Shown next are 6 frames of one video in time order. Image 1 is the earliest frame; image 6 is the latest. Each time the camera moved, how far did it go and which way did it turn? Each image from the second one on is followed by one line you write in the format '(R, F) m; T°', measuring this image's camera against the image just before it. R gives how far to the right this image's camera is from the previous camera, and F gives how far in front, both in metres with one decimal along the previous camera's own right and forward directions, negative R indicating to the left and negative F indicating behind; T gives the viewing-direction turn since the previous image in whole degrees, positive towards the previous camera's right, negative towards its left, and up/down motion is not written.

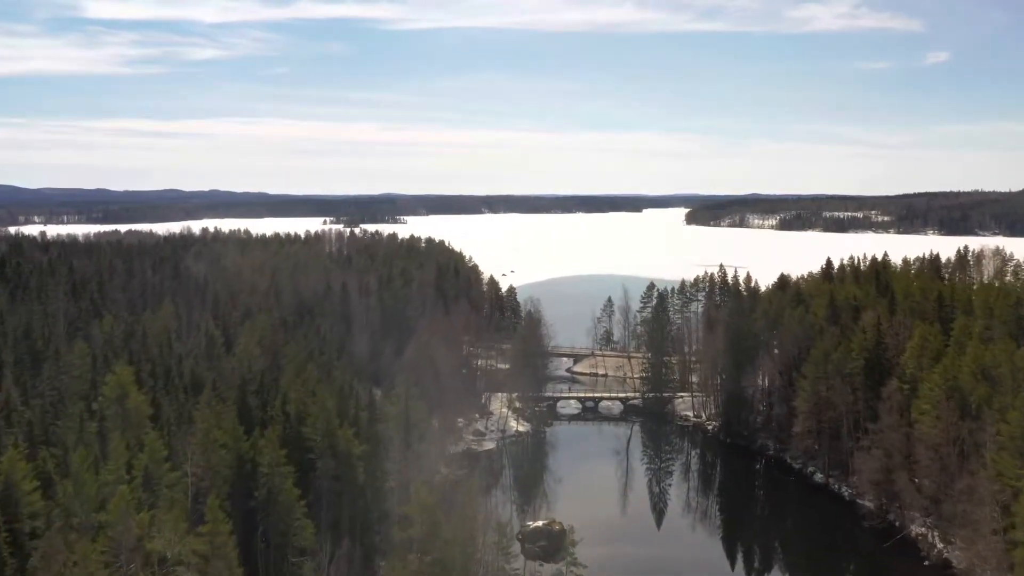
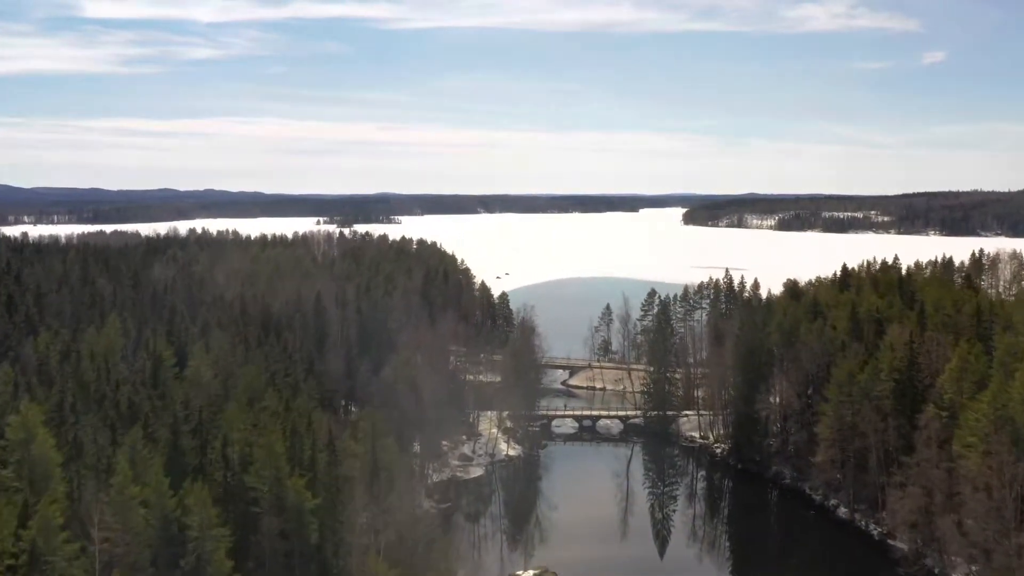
(+0.2, +3.9) m; 0°
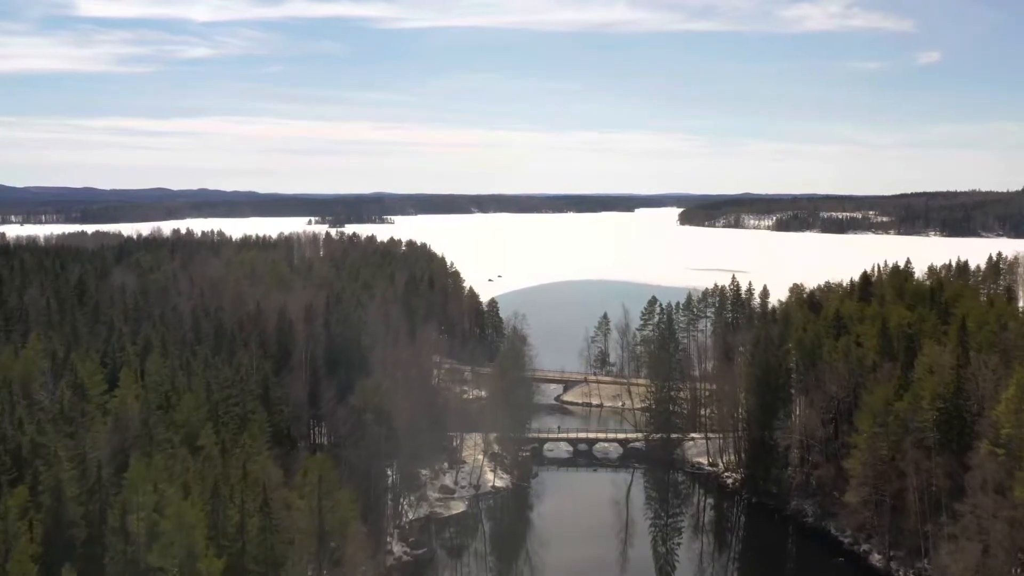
(+0.3, +4.3) m; 0°
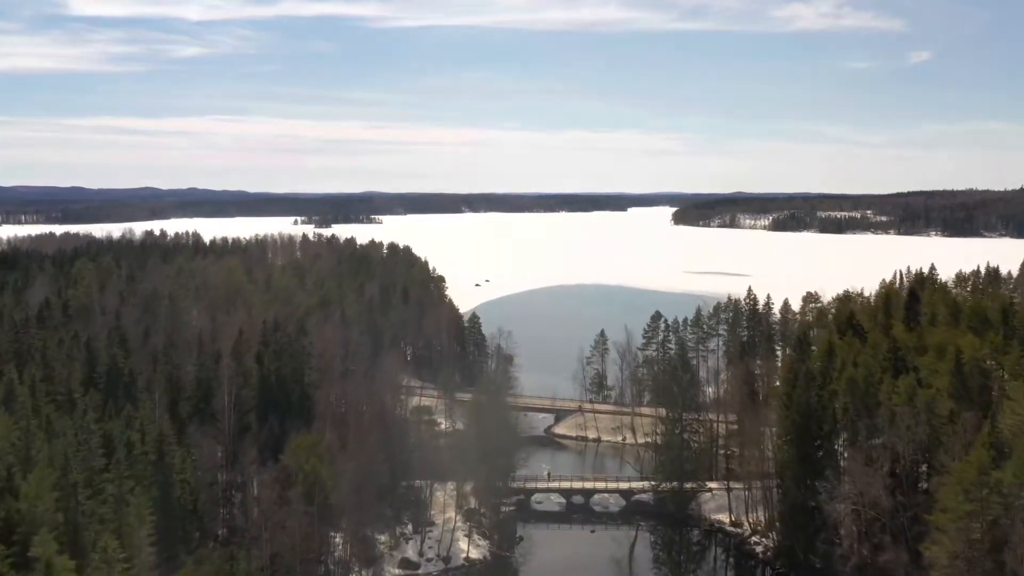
(+0.3, +7.1) m; 0°
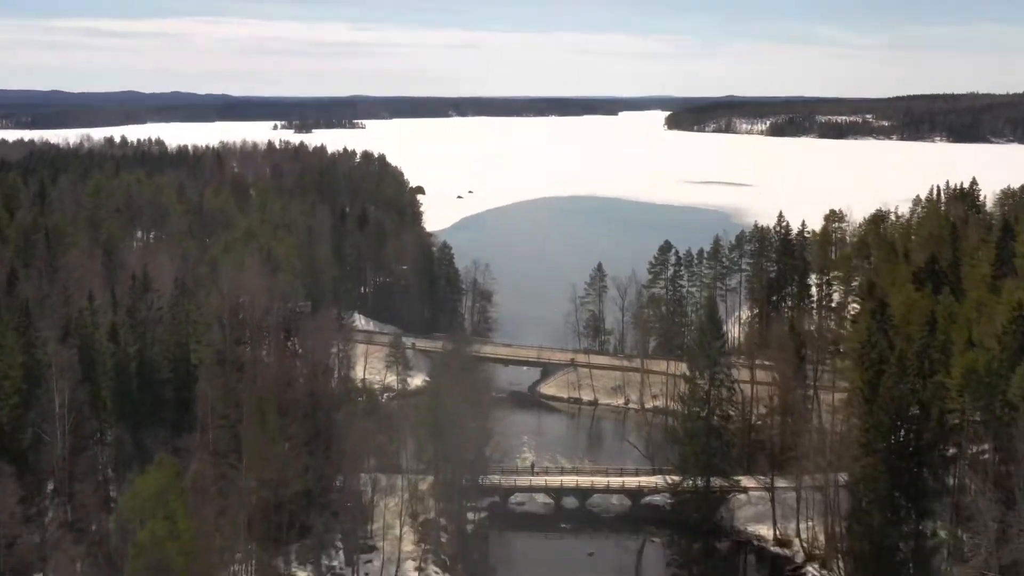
(+0.4, +8.8) m; +1°
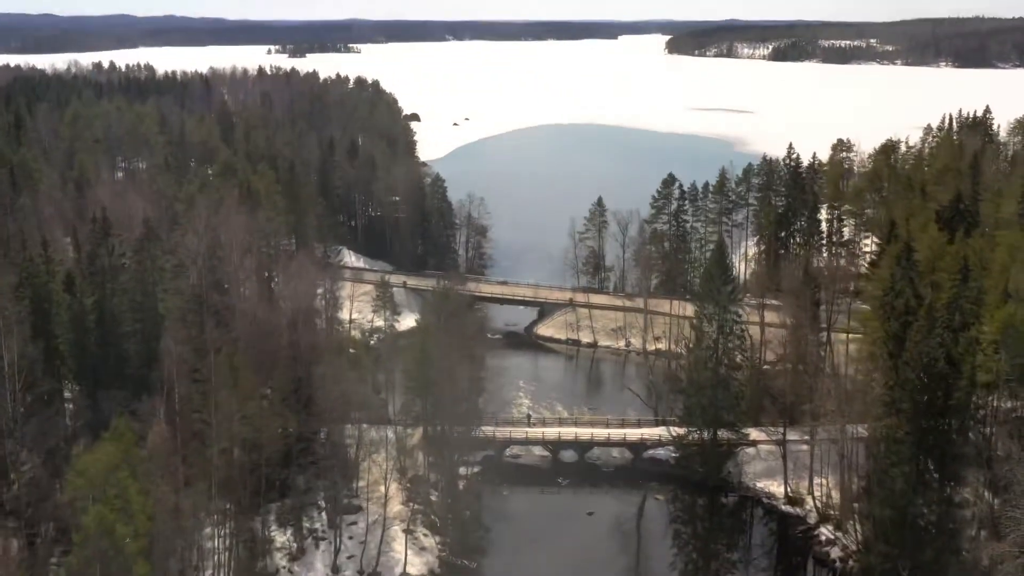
(+0.1, +1.8) m; 0°
